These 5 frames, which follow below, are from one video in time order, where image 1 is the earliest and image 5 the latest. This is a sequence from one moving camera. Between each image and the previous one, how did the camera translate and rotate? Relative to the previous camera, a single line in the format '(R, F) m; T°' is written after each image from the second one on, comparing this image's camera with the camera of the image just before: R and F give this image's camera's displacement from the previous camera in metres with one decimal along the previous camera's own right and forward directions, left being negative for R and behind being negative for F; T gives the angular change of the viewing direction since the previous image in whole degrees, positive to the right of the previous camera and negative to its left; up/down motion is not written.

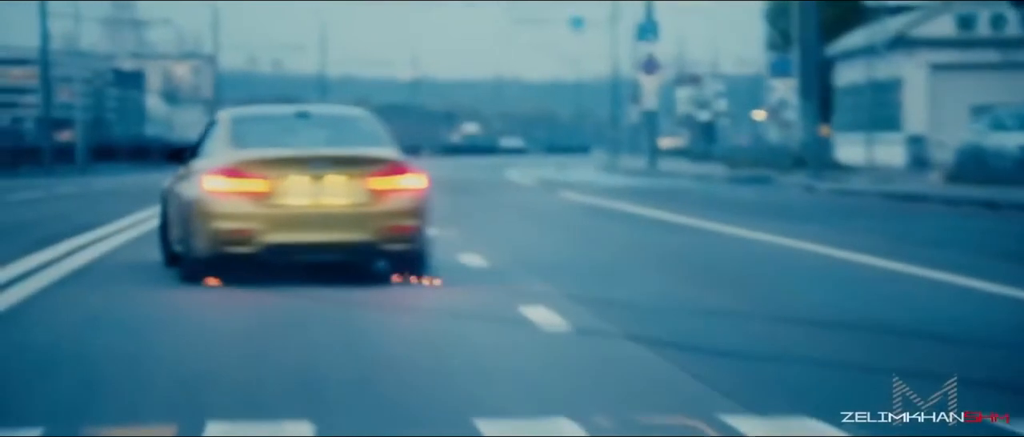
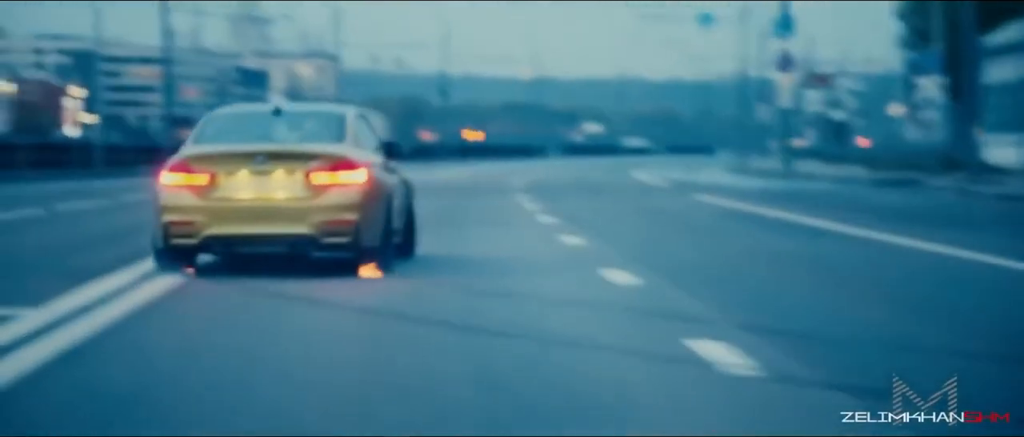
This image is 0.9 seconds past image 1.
(-0.1, +0.7) m; -4°
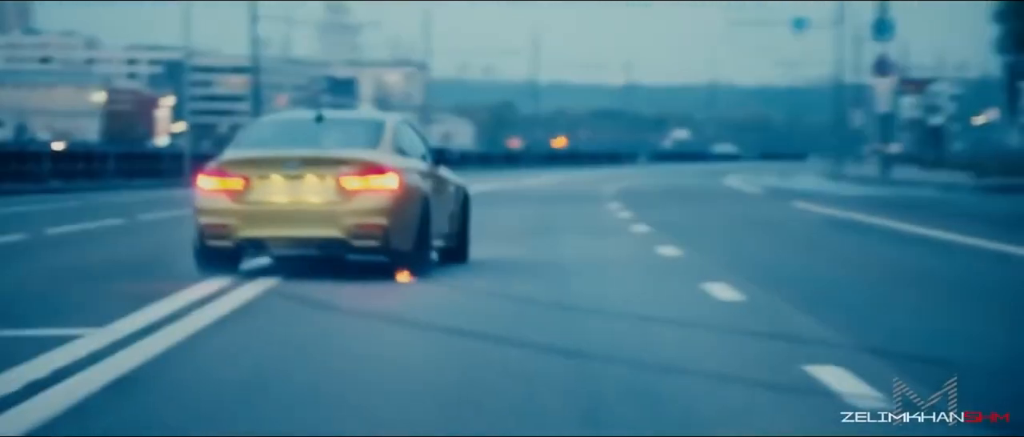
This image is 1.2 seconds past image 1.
(+0.1, +0.5) m; -3°
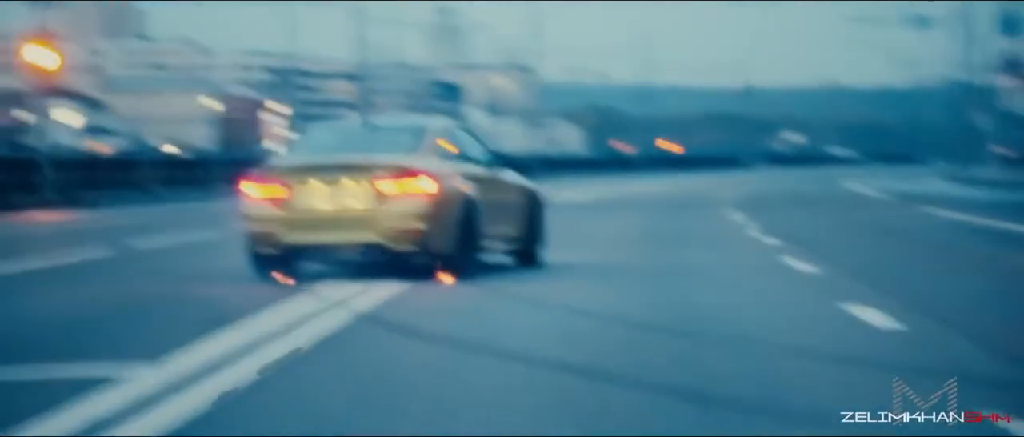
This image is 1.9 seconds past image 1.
(0.0, +0.8) m; -3°
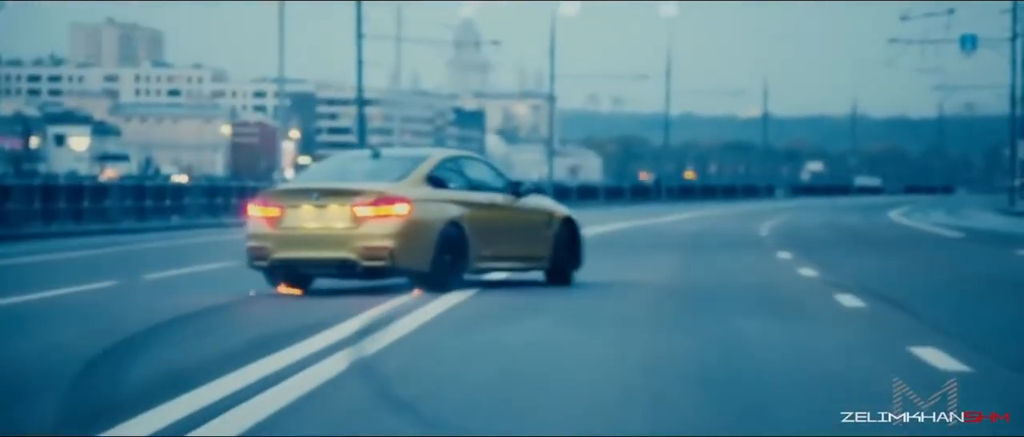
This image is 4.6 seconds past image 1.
(-0.1, +1.7) m; 0°
